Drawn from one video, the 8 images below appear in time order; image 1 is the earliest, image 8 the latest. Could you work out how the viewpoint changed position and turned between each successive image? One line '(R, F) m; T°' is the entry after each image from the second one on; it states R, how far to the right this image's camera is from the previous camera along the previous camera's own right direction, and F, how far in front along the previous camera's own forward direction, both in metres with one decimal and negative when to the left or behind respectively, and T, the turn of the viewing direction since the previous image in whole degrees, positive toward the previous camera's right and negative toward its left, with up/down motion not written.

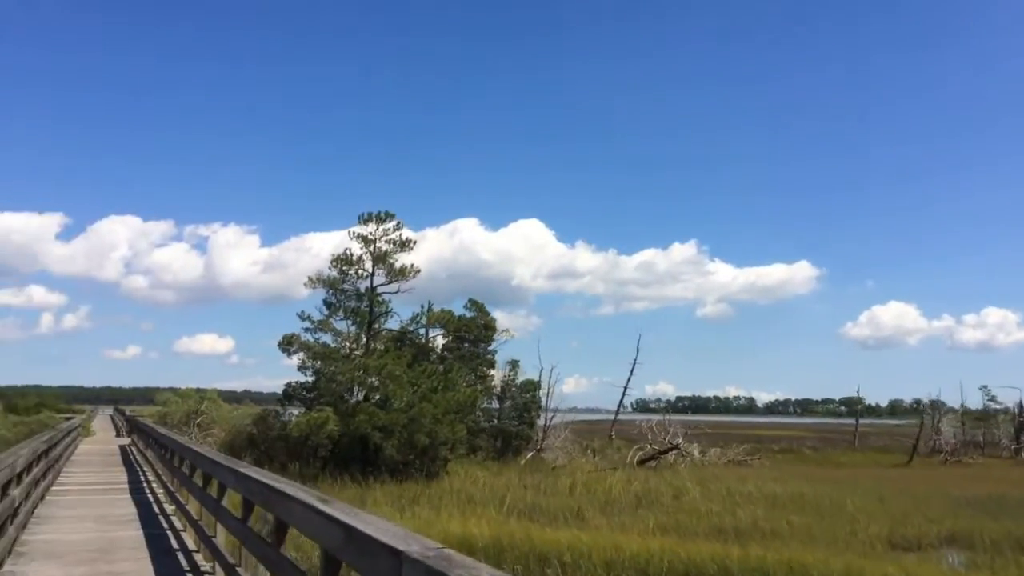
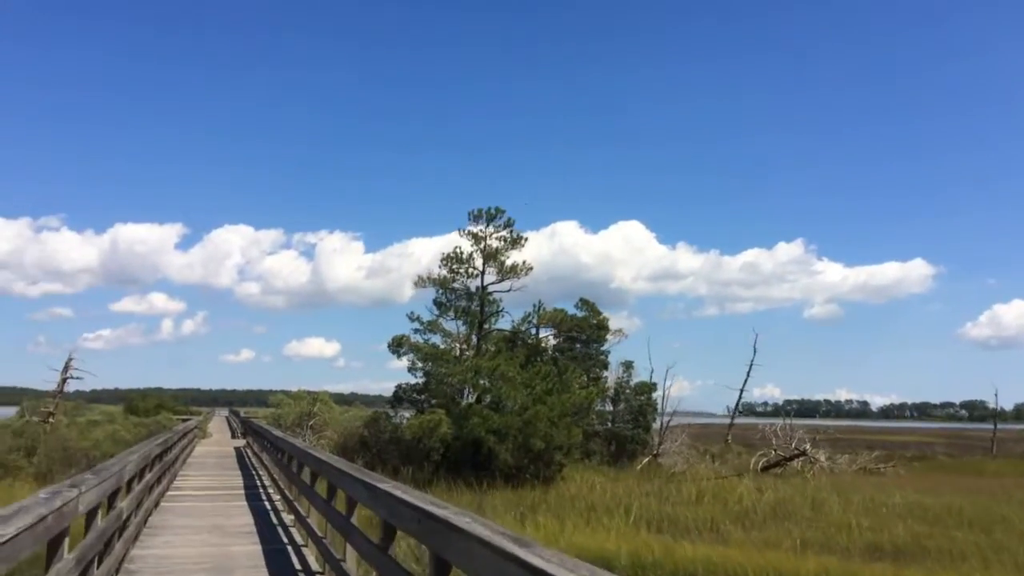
(-0.5, +1.1) m; -7°
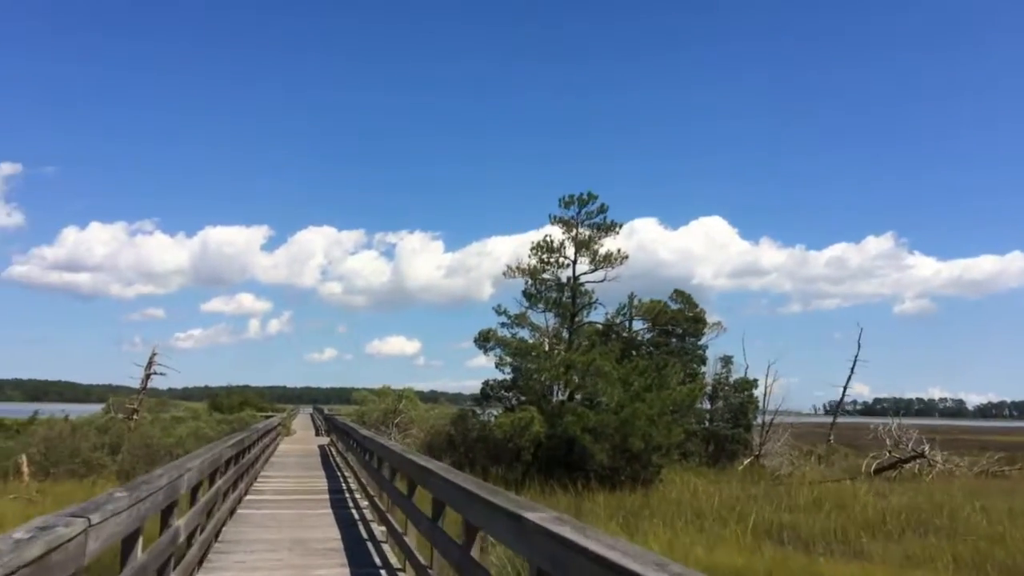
(-0.4, +1.4) m; -5°
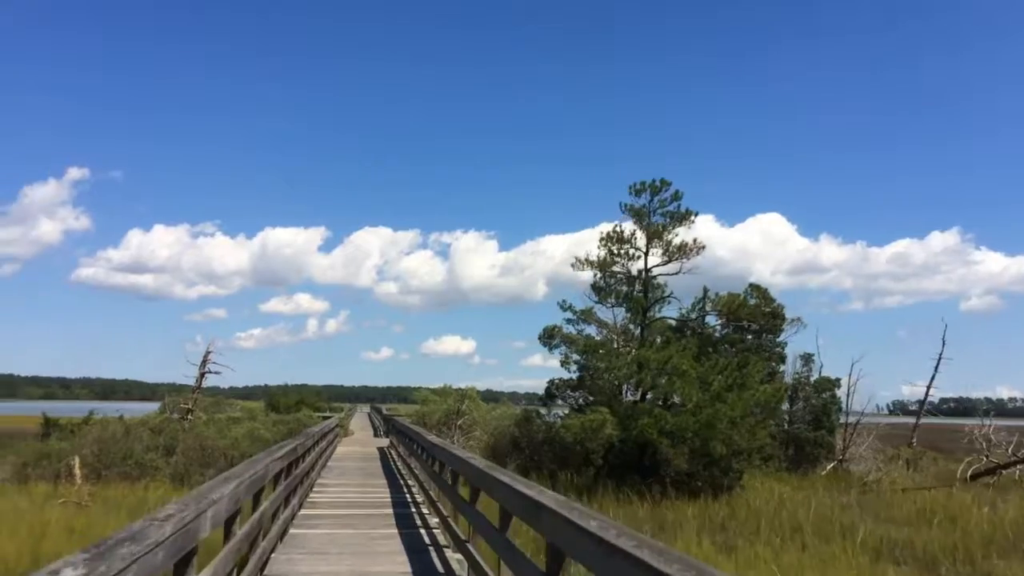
(-0.4, +1.3) m; -4°
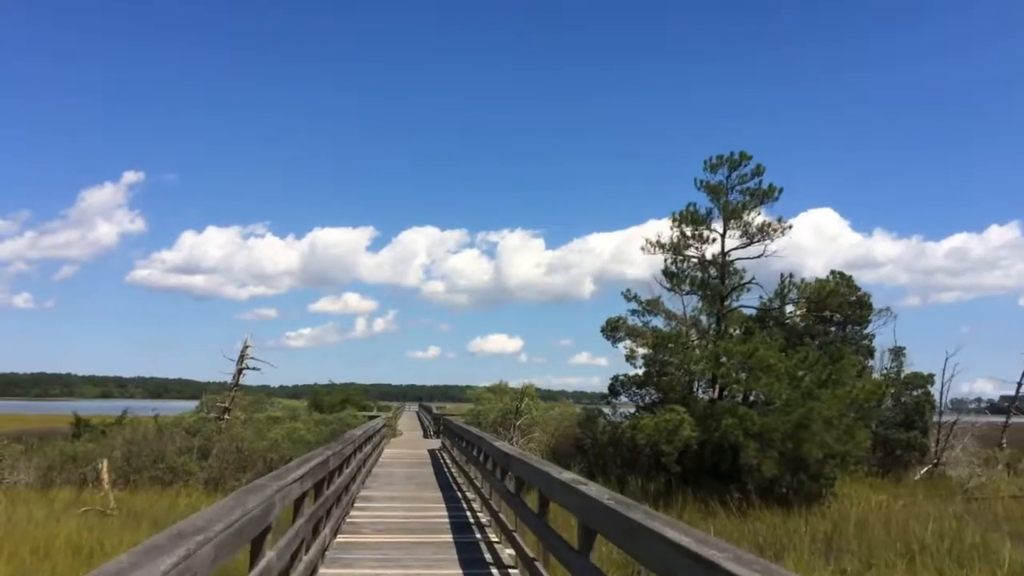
(-0.4, +1.9) m; -3°
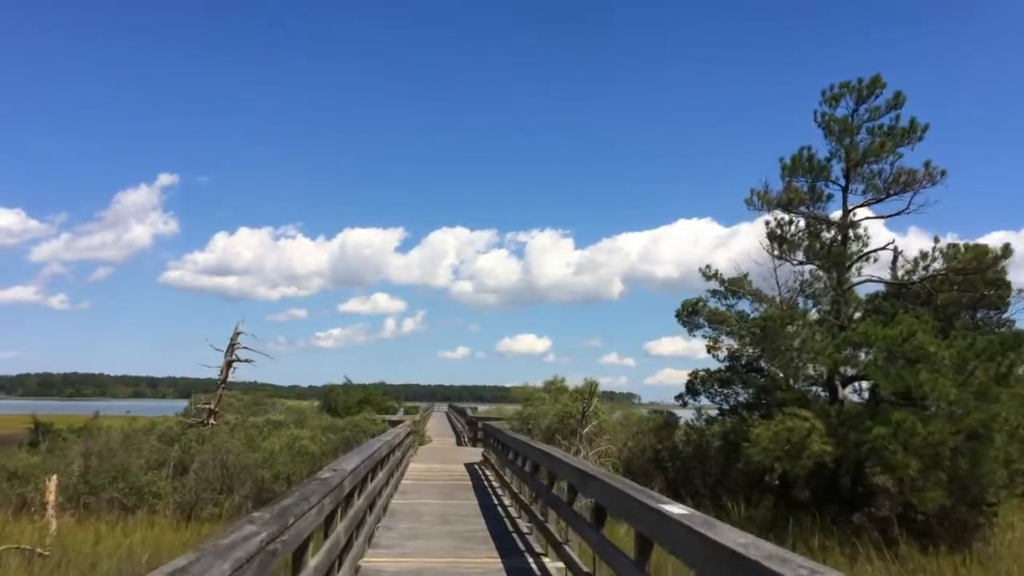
(-0.6, +4.2) m; -2°
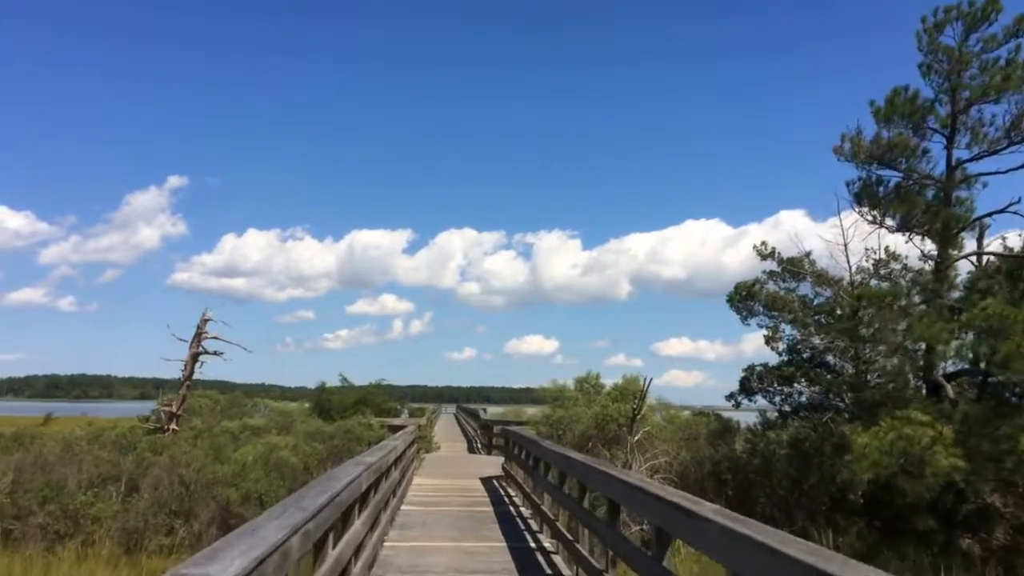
(-0.3, +2.8) m; 0°
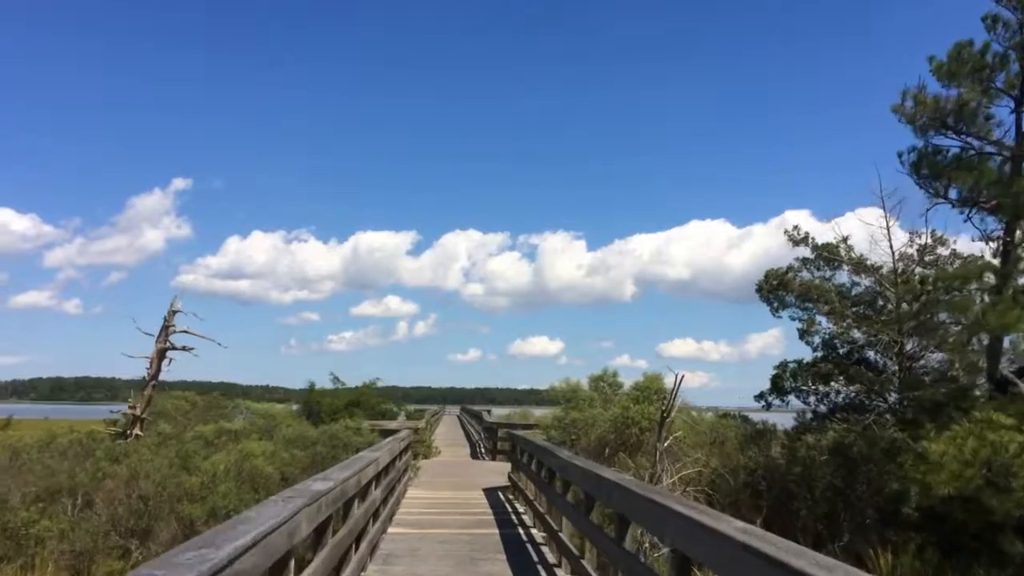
(0.0, +1.5) m; 0°
